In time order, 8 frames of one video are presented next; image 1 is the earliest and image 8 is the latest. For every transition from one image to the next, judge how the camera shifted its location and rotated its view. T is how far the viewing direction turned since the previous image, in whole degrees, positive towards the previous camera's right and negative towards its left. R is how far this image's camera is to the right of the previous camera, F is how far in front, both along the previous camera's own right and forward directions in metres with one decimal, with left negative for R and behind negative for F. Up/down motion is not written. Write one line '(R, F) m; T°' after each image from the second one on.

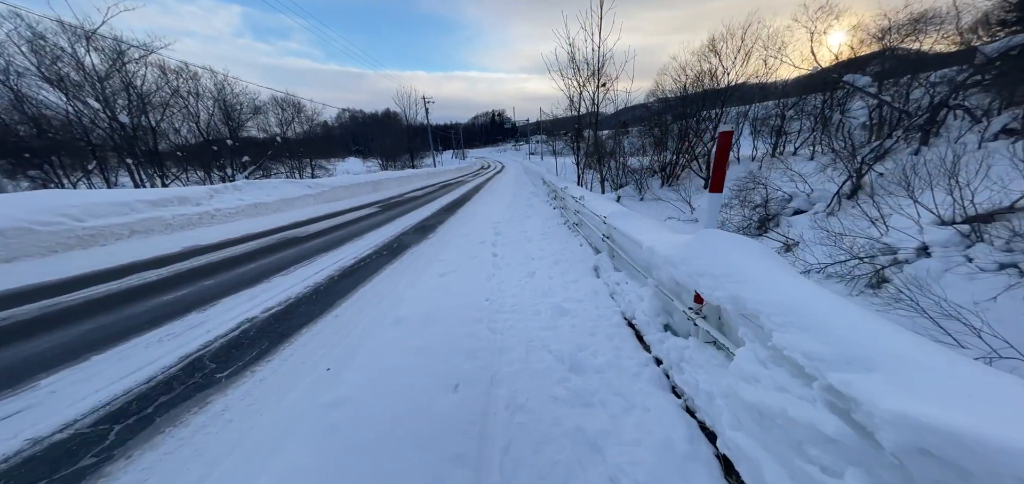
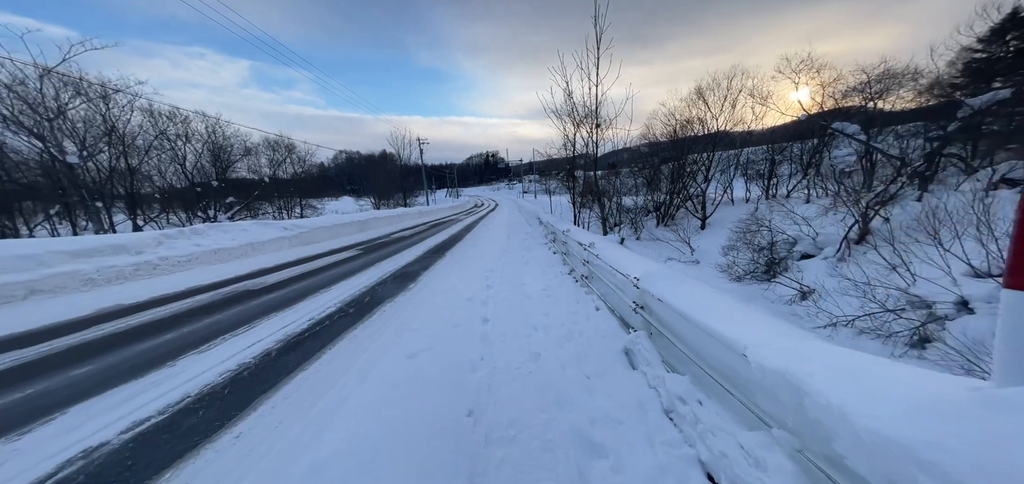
(0.0, +0.9) m; +1°
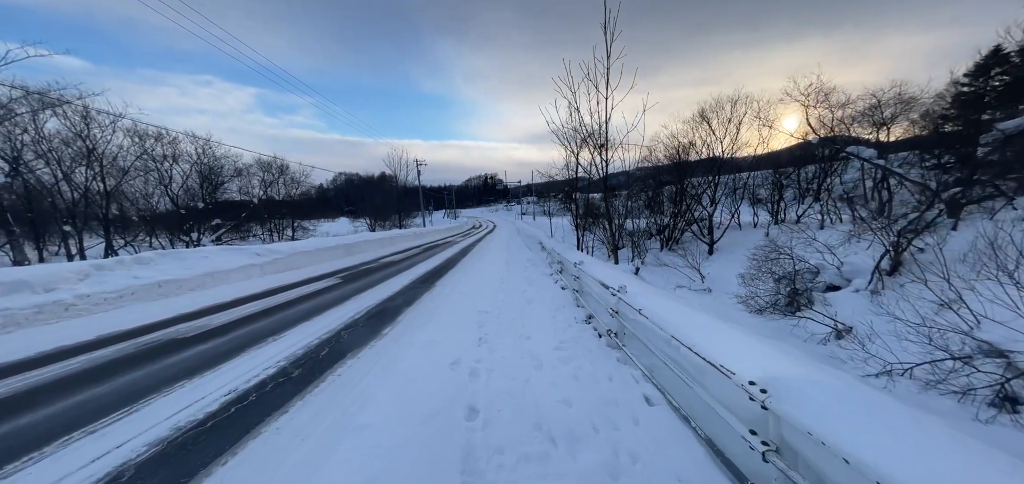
(0.0, +1.1) m; 0°
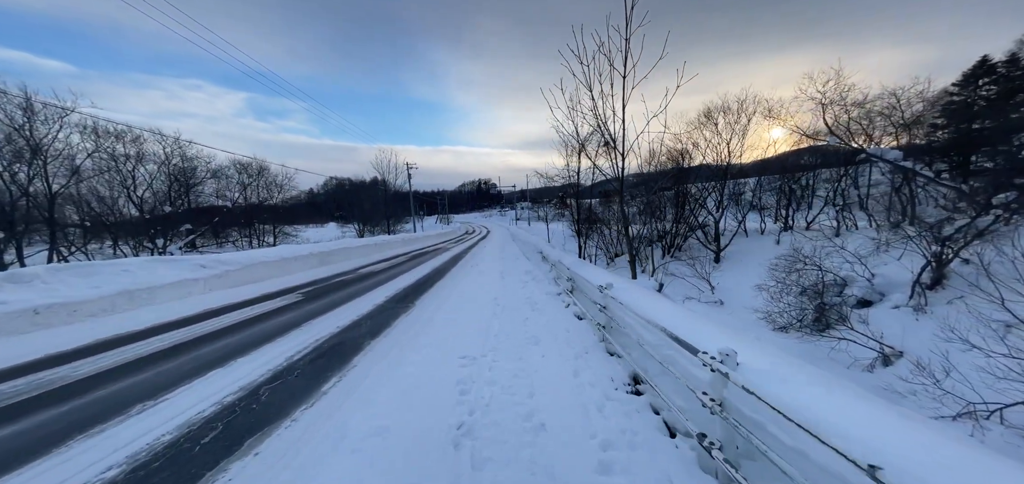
(-0.1, +1.4) m; +1°
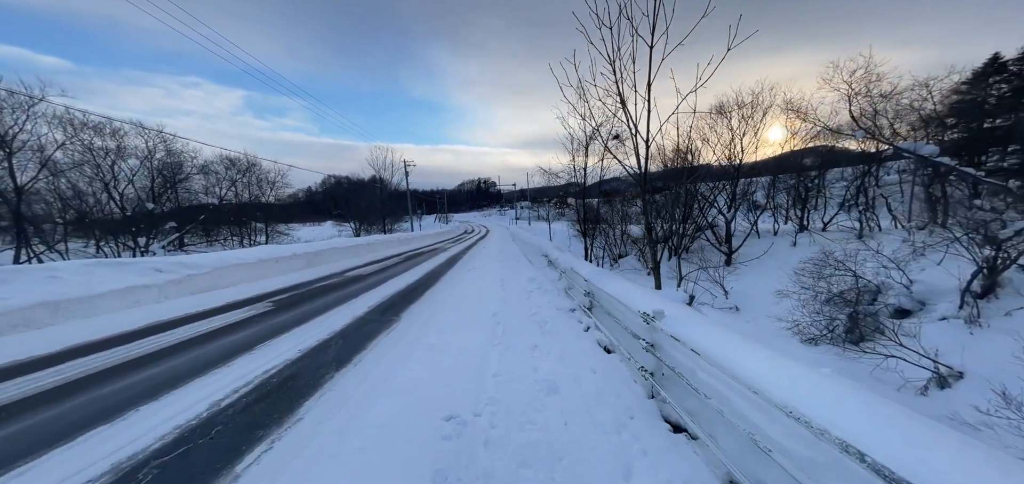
(-0.1, +1.0) m; 0°
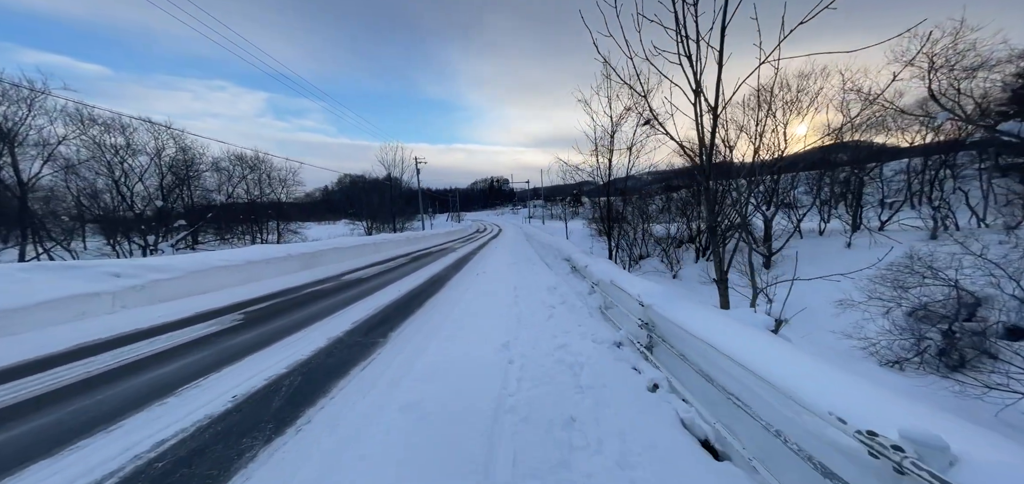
(-0.1, +1.4) m; -2°
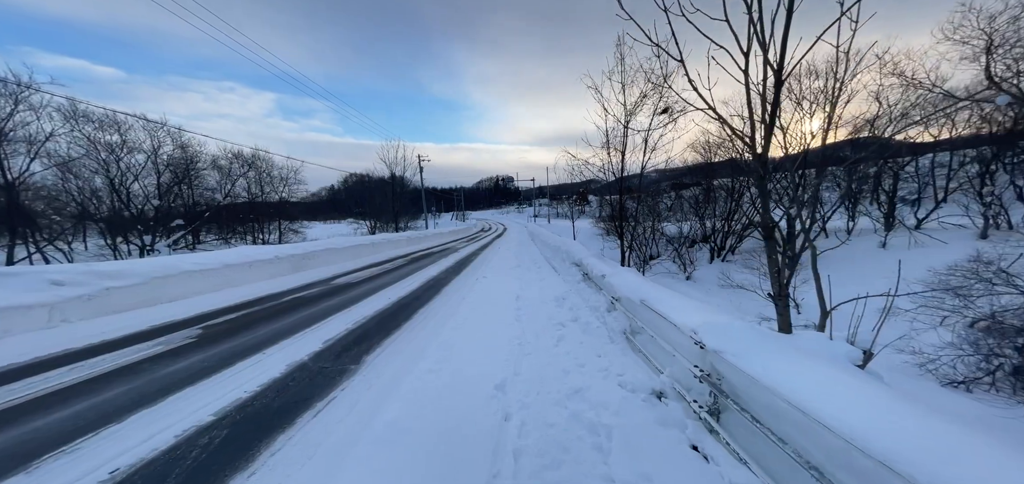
(+0.1, +1.0) m; -1°
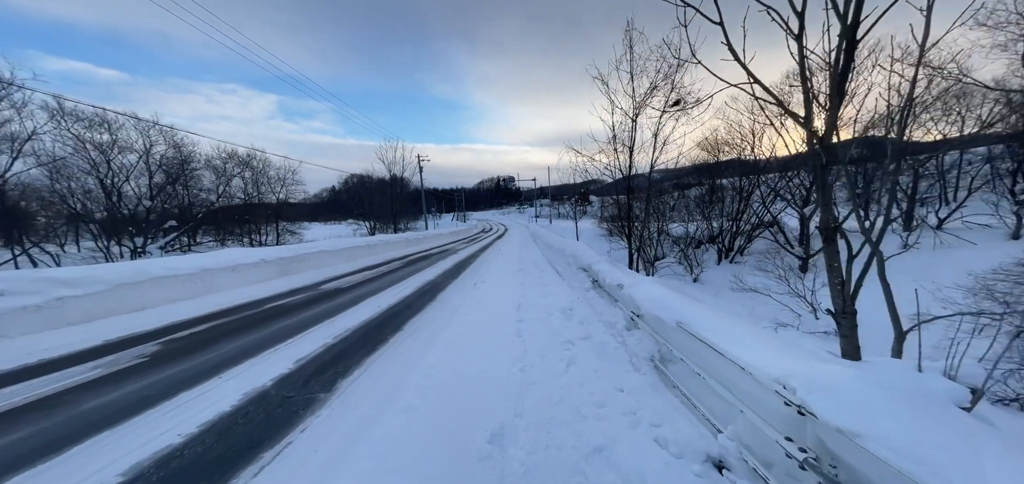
(0.0, +0.7) m; 0°
